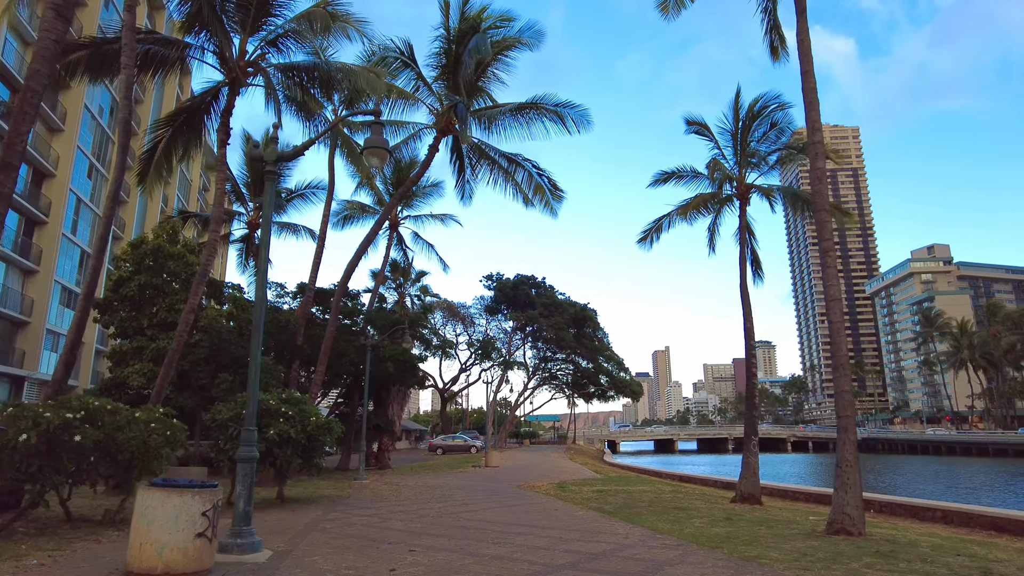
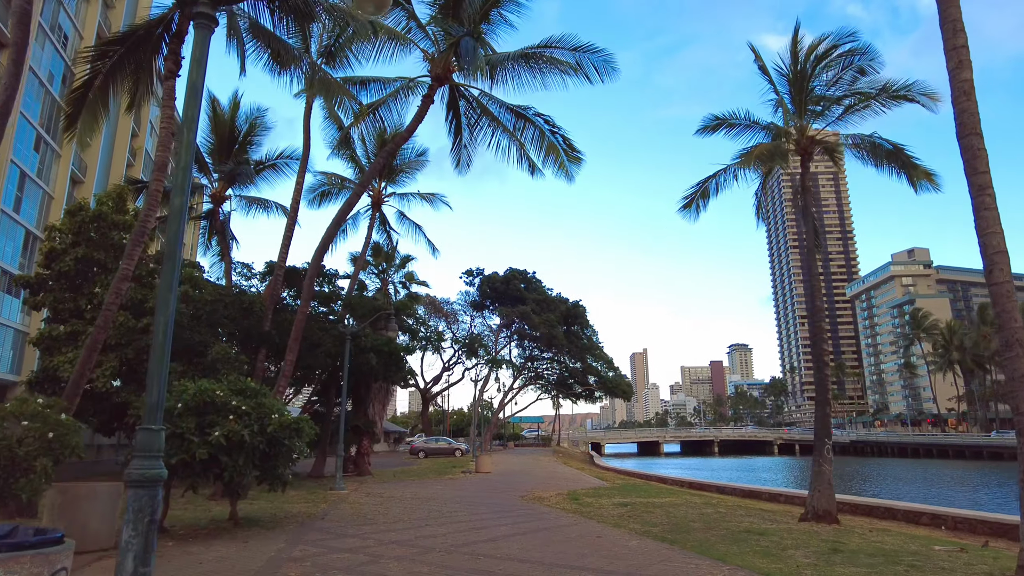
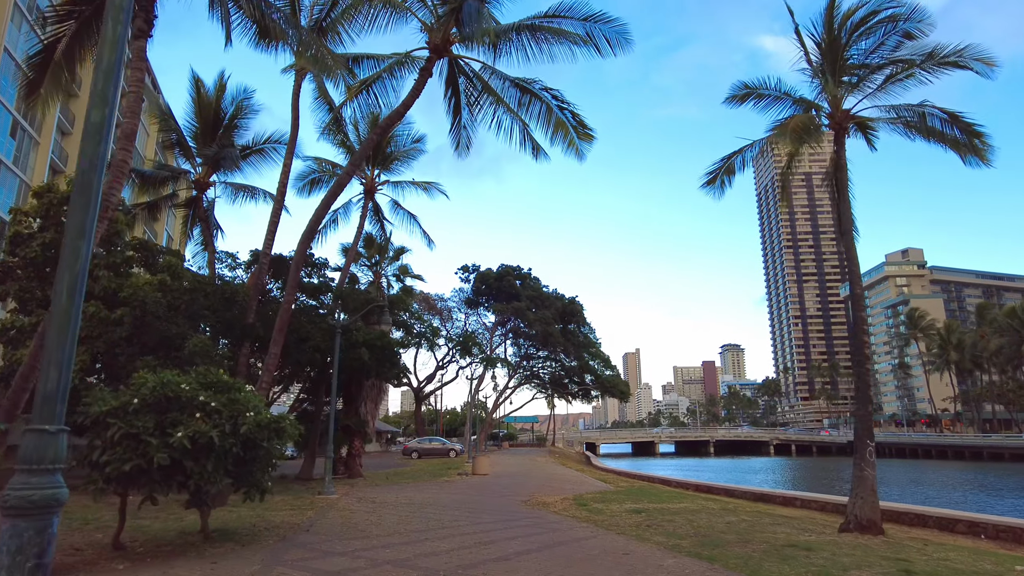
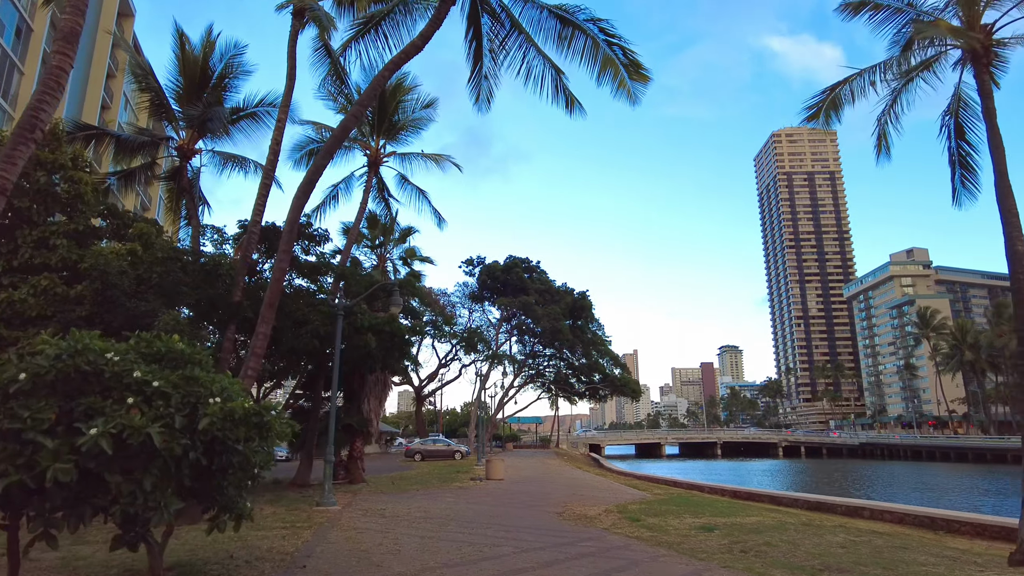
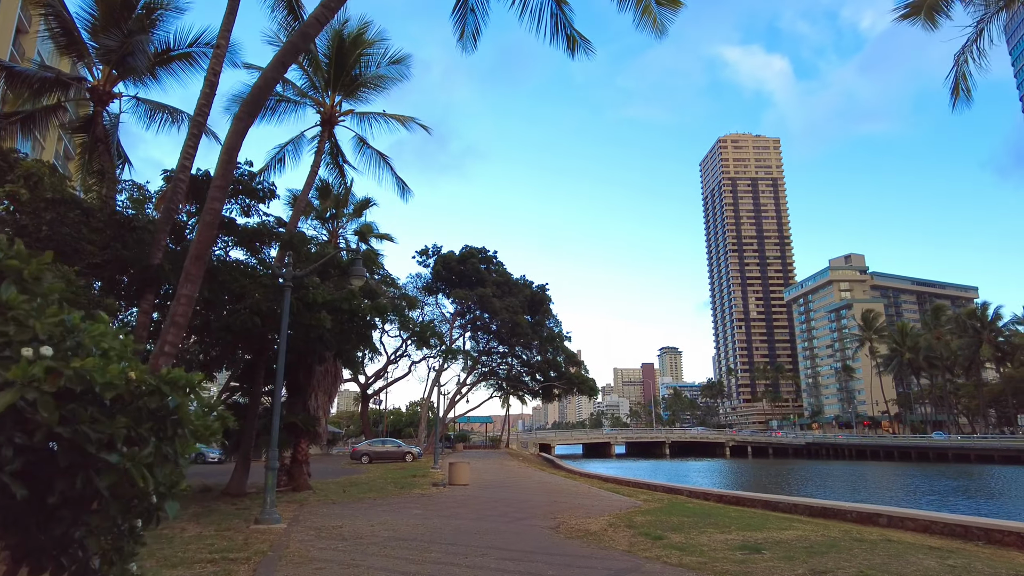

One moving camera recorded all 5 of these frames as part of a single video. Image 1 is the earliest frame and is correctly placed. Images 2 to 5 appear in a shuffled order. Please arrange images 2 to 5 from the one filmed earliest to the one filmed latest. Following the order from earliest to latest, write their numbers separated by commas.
2, 3, 4, 5
